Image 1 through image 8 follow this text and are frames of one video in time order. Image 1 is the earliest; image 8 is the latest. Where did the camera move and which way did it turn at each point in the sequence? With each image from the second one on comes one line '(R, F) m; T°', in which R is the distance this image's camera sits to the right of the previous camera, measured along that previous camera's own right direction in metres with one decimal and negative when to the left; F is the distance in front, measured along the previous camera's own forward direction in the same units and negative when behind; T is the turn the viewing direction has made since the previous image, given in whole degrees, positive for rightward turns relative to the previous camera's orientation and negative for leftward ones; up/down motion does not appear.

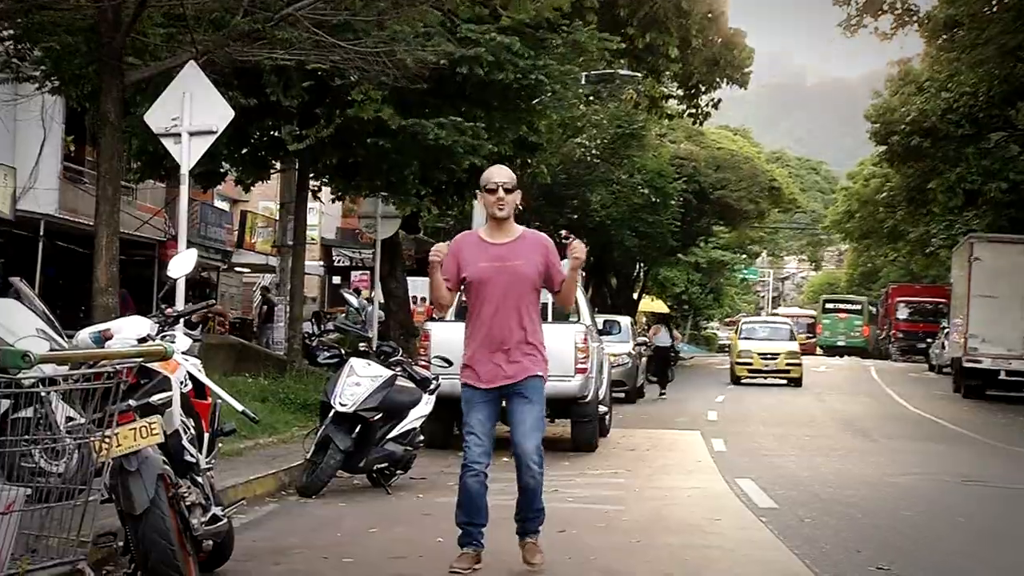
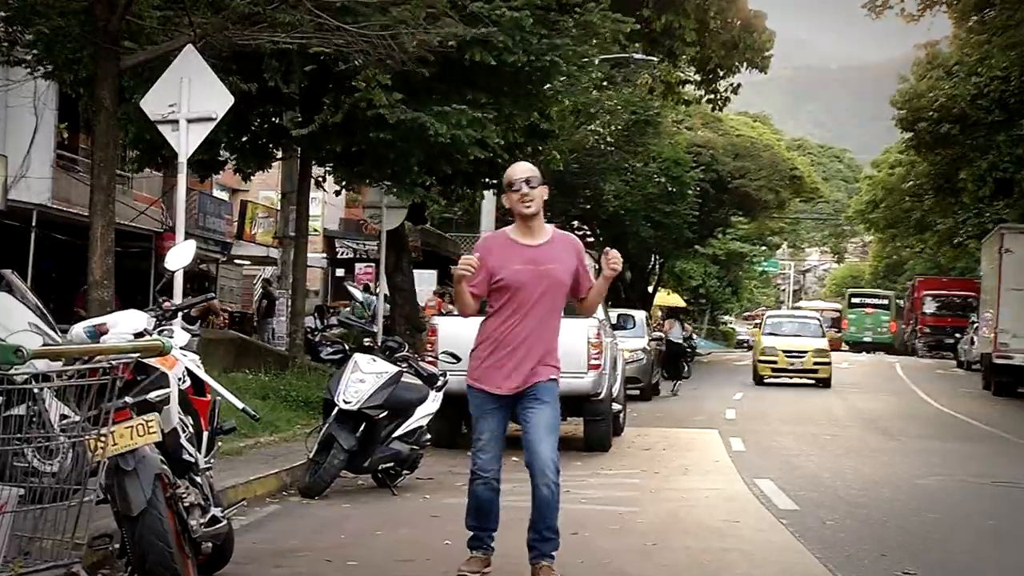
(0.0, +0.5) m; 0°
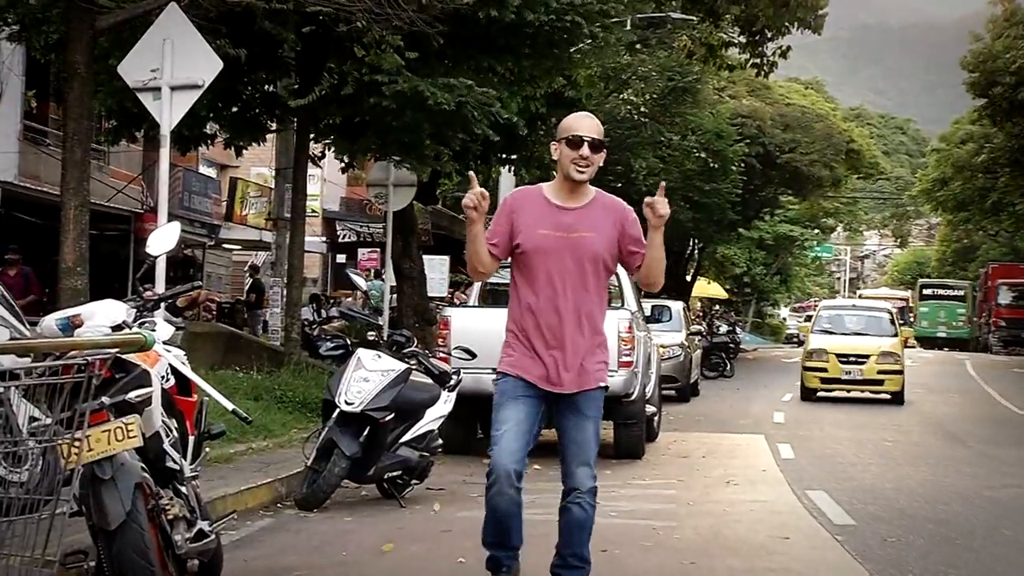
(+0.1, +1.5) m; -1°
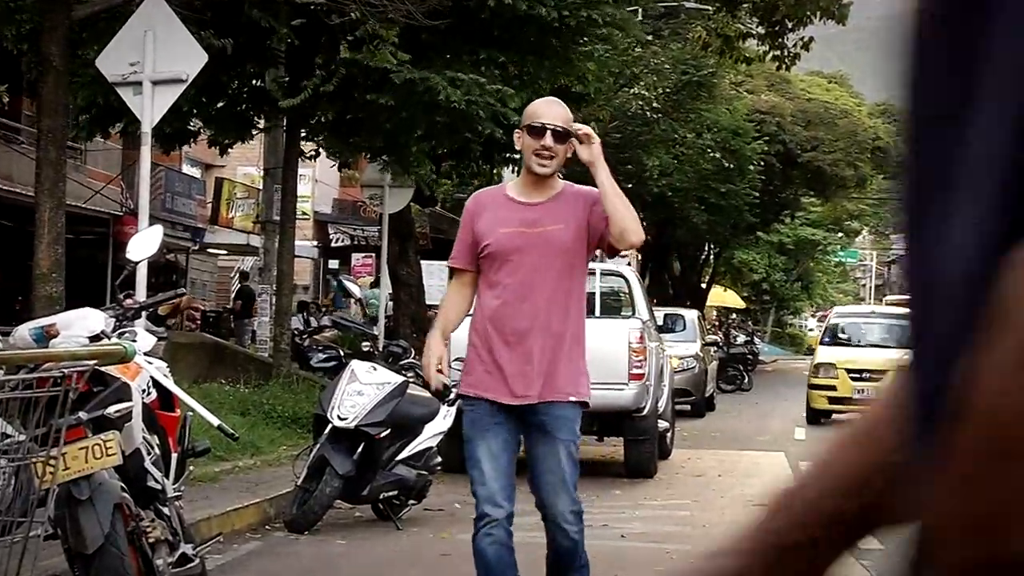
(0.0, +0.8) m; 0°
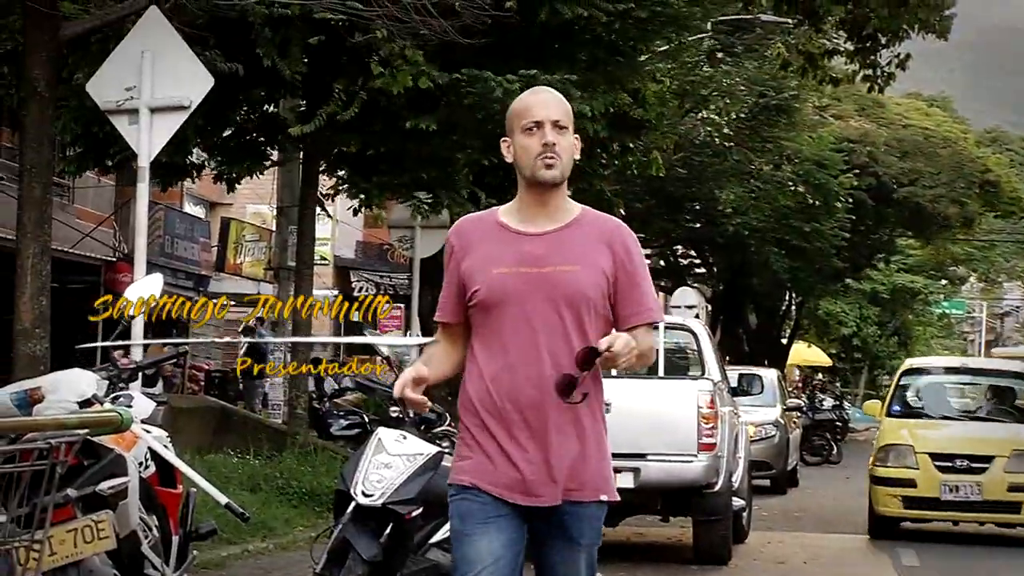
(+0.1, +1.5) m; -2°
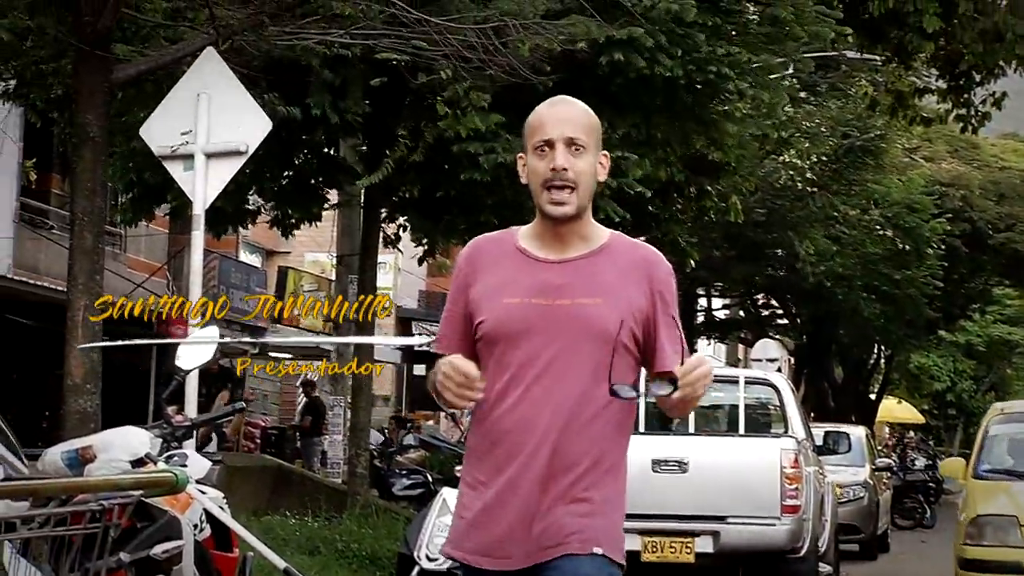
(+0.1, +0.5) m; -3°
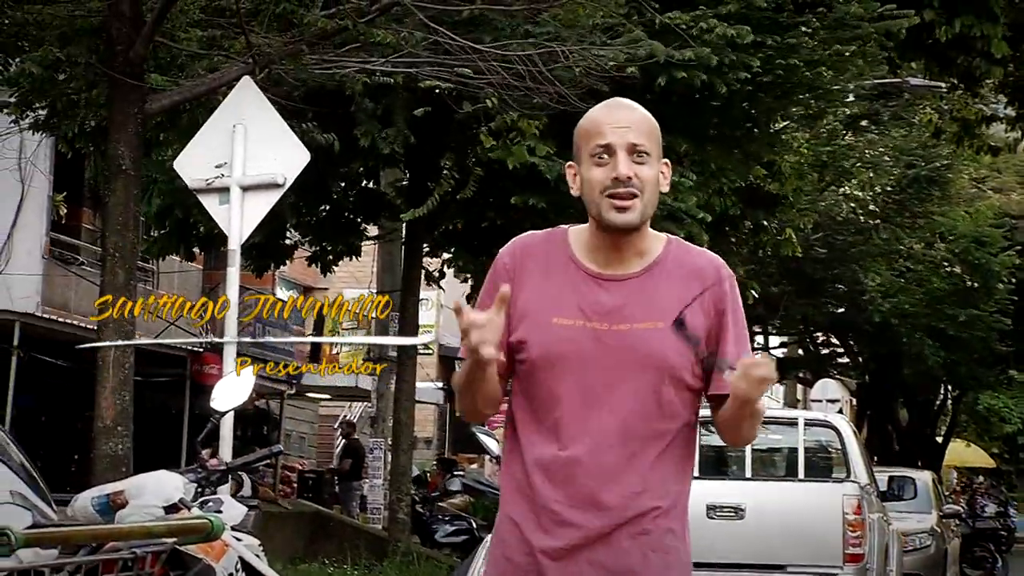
(+0.1, +0.4) m; -2°
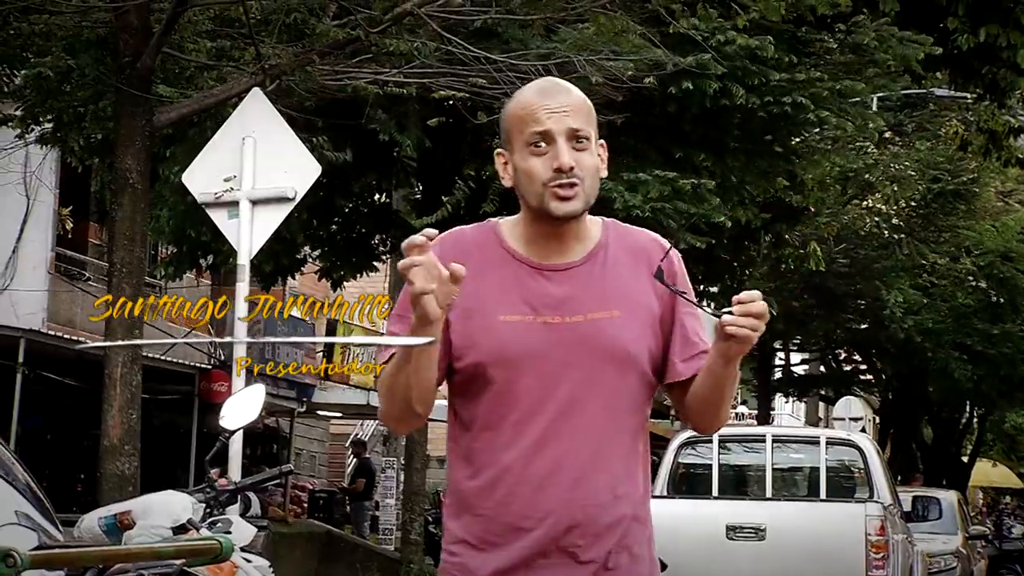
(0.0, +0.2) m; 0°
